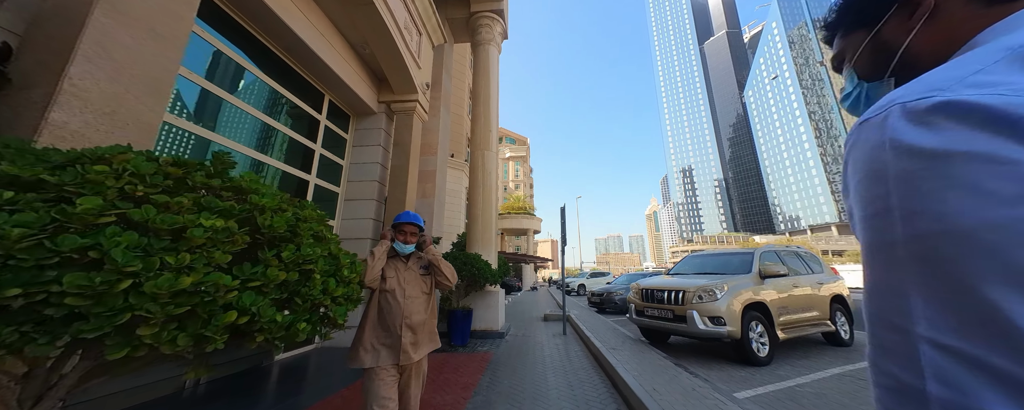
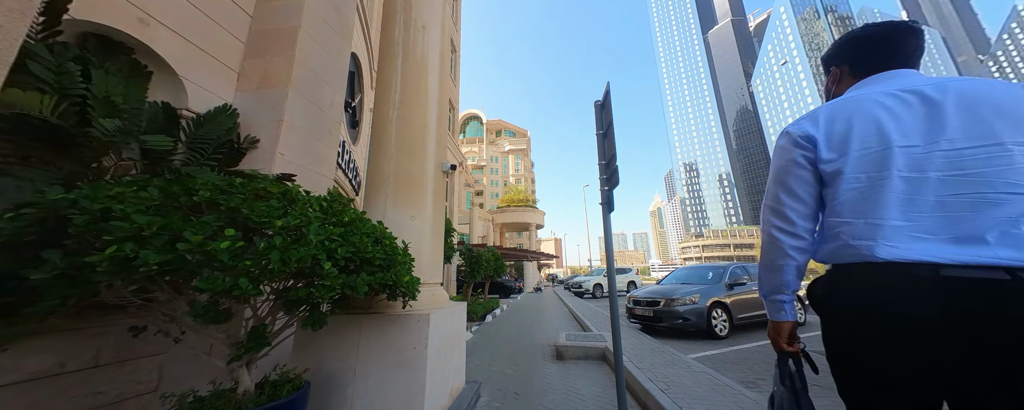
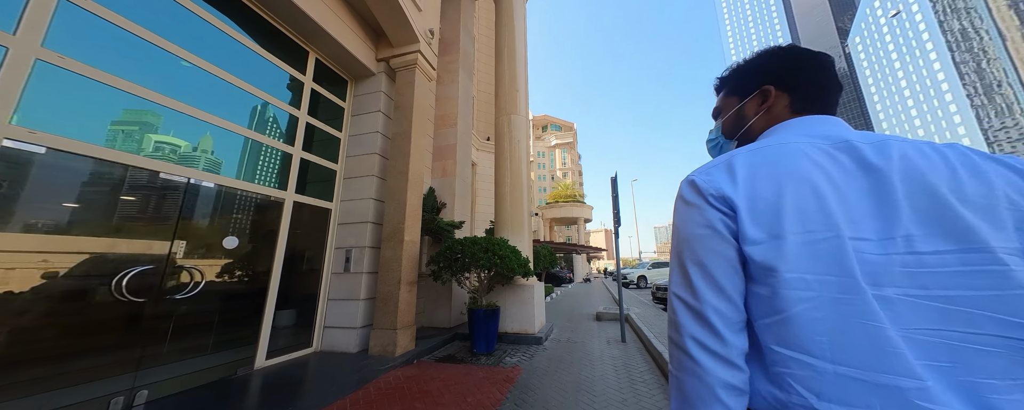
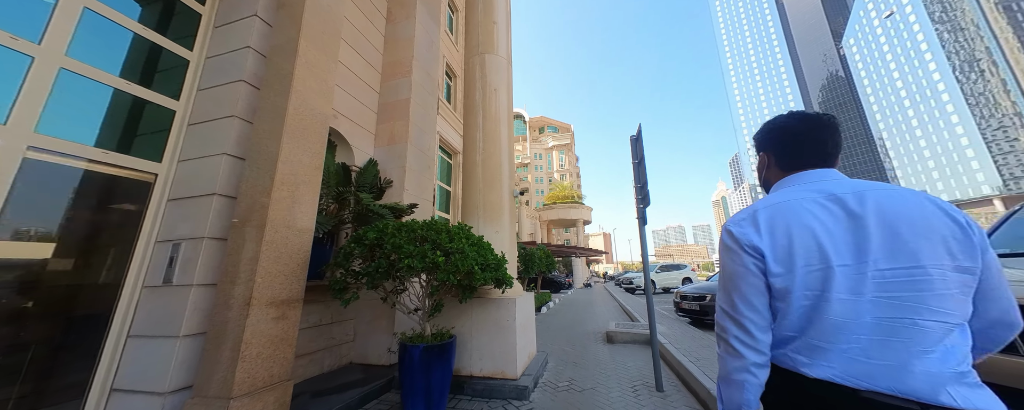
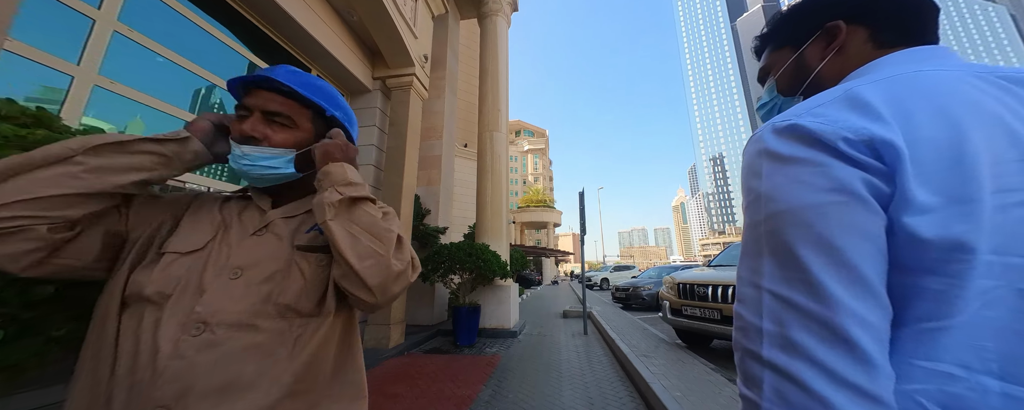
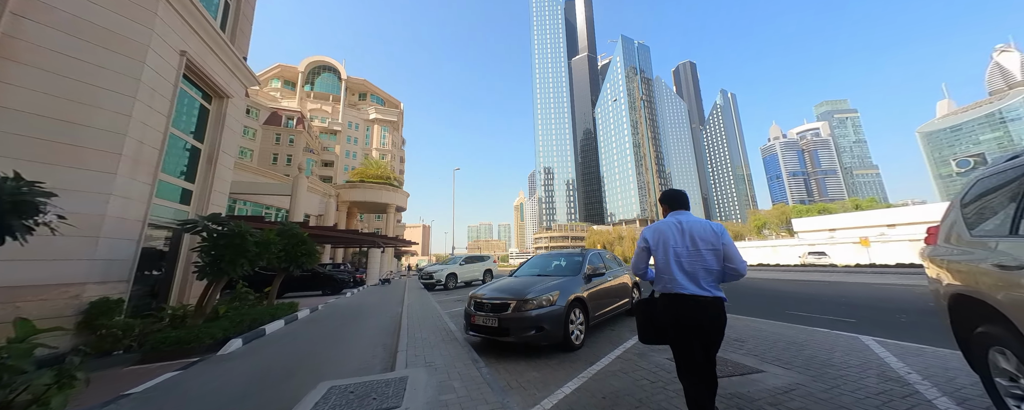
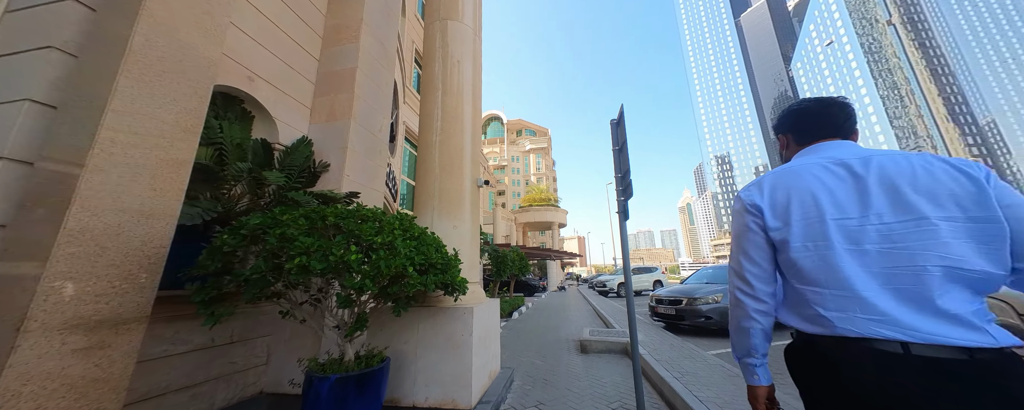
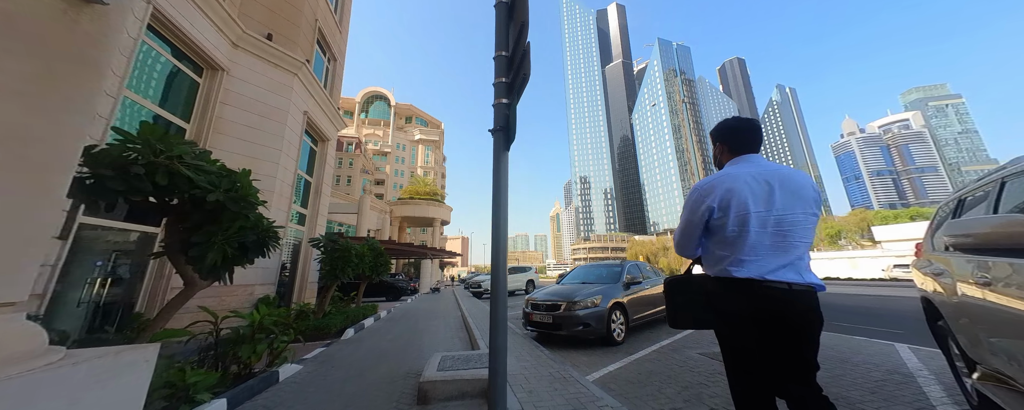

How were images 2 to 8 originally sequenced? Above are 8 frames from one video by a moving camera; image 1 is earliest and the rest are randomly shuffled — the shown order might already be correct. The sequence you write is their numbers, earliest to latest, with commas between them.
5, 3, 4, 7, 2, 8, 6
